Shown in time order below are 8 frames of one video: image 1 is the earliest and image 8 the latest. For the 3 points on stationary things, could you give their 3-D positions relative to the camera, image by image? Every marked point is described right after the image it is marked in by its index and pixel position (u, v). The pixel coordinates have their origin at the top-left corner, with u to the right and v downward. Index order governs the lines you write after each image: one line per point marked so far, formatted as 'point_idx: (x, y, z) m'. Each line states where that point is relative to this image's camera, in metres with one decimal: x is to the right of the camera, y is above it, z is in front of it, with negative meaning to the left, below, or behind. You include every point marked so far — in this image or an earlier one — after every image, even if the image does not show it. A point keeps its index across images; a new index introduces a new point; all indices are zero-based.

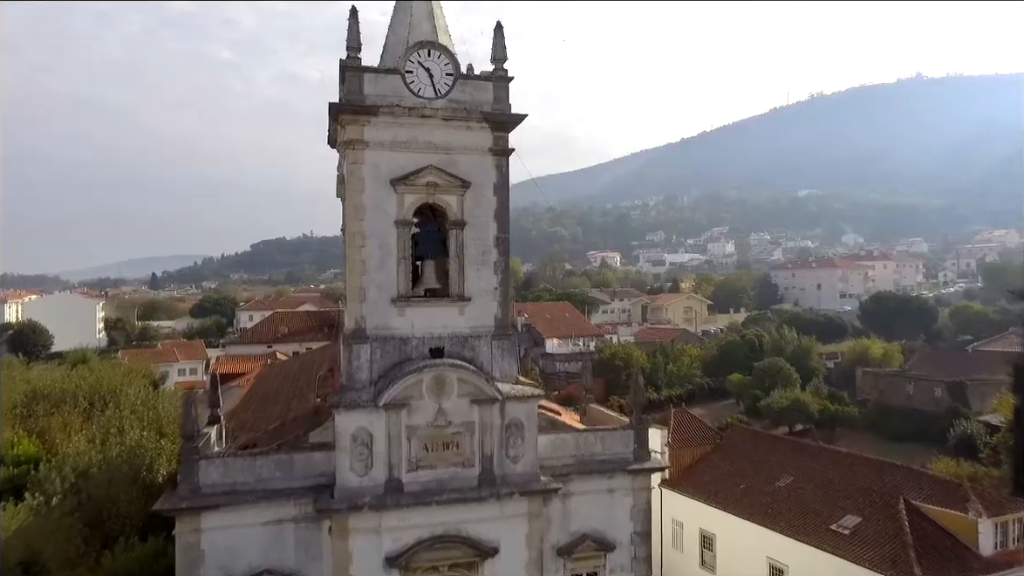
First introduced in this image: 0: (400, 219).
0: (-1.4, +0.8, +8.8) m
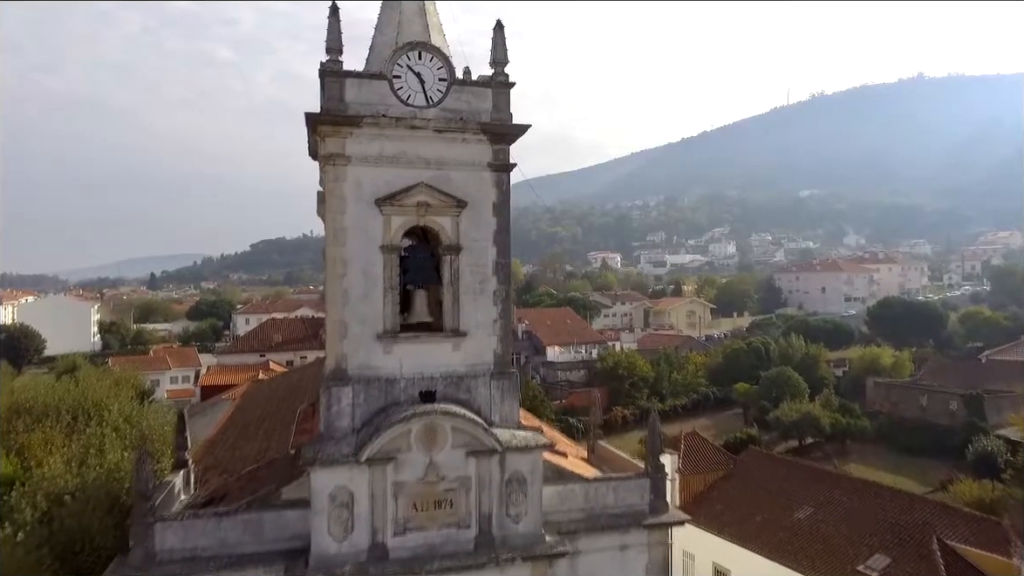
0: (-1.3, +0.5, +7.8) m
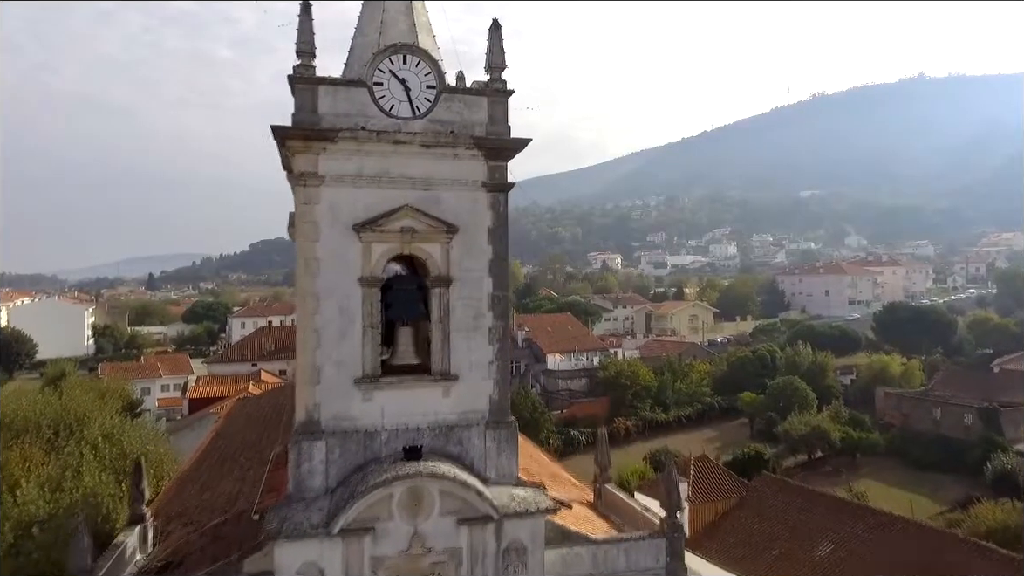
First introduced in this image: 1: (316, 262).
0: (-1.4, +0.1, +6.8) m
1: (-1.8, +0.2, +6.7) m
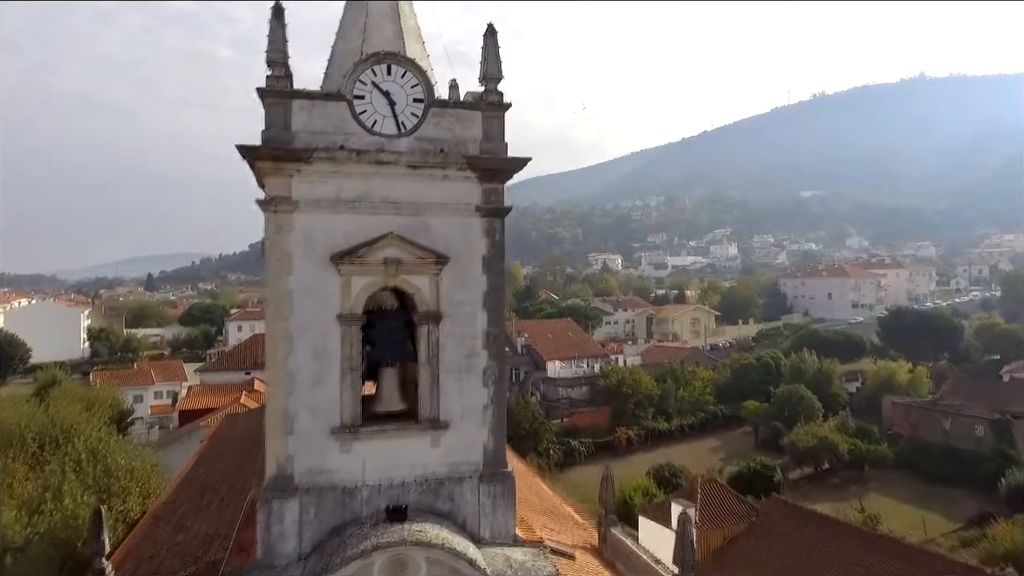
0: (-1.4, -0.2, +6.0) m
1: (-1.8, -0.1, +5.9) m
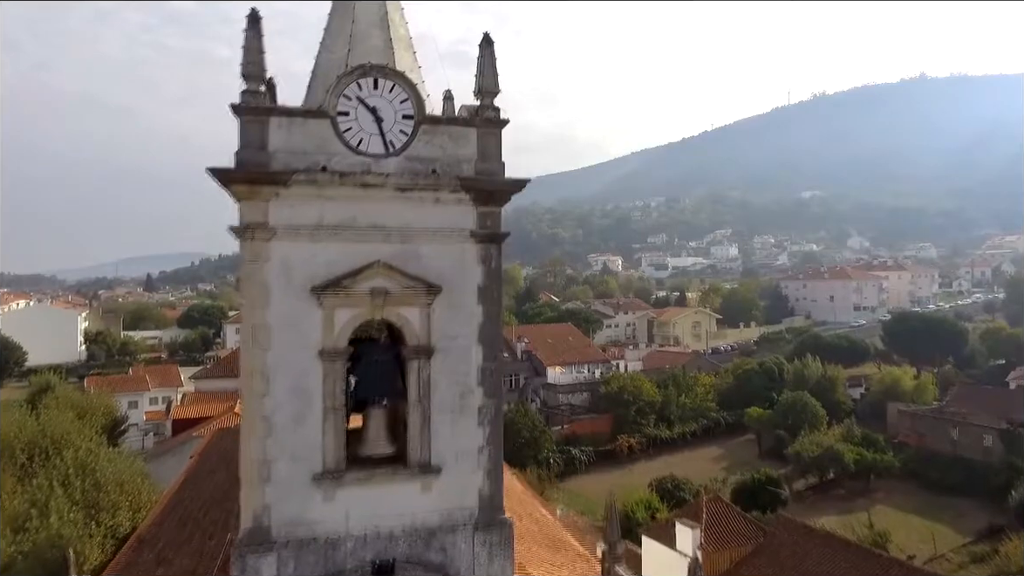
0: (-1.4, -0.5, +5.5) m
1: (-1.8, -0.3, +5.4) m
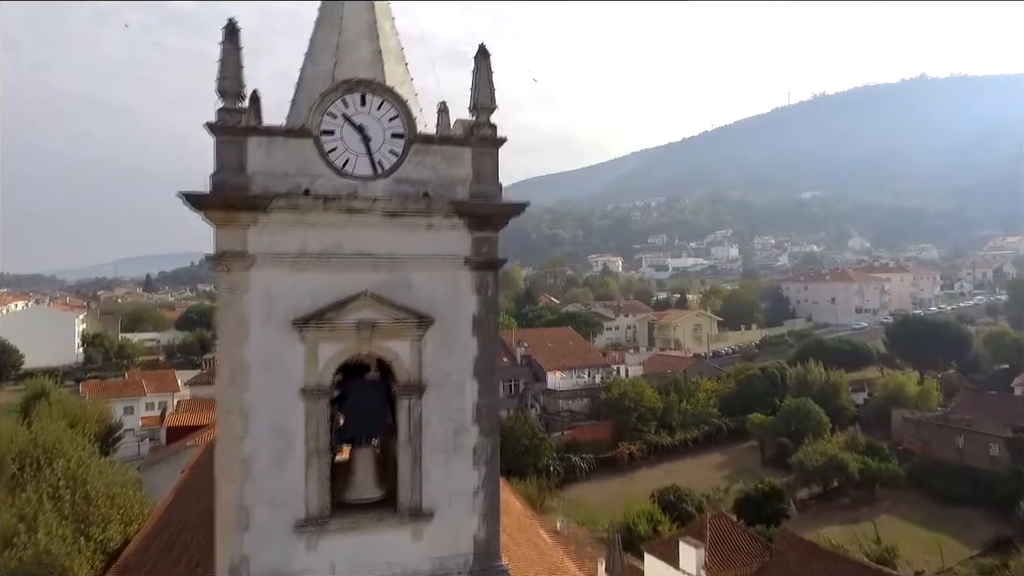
0: (-1.4, -0.7, +5.1) m
1: (-1.9, -0.6, +5.0) m
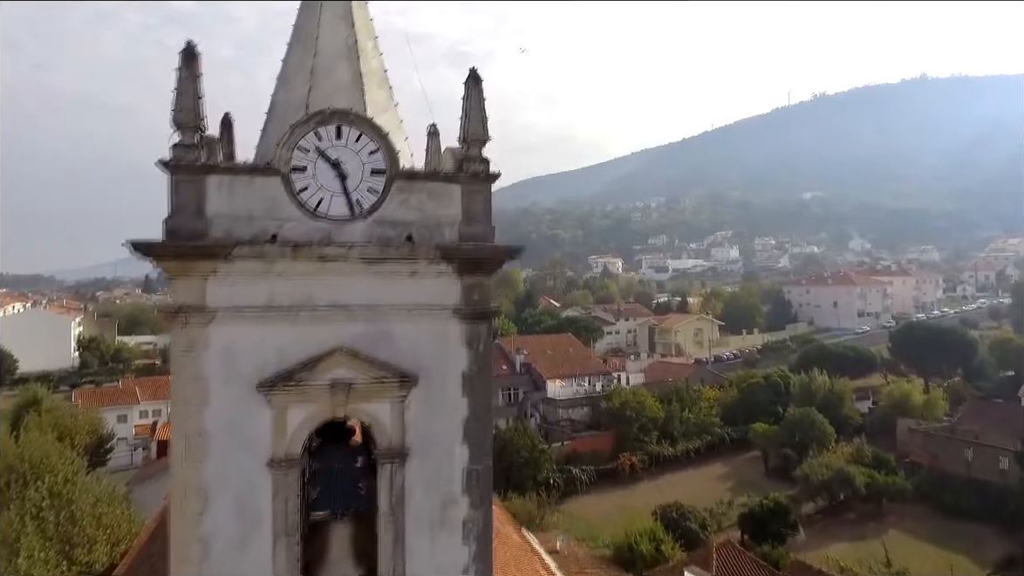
0: (-1.5, -1.0, +4.6) m
1: (-1.9, -0.9, +4.5) m
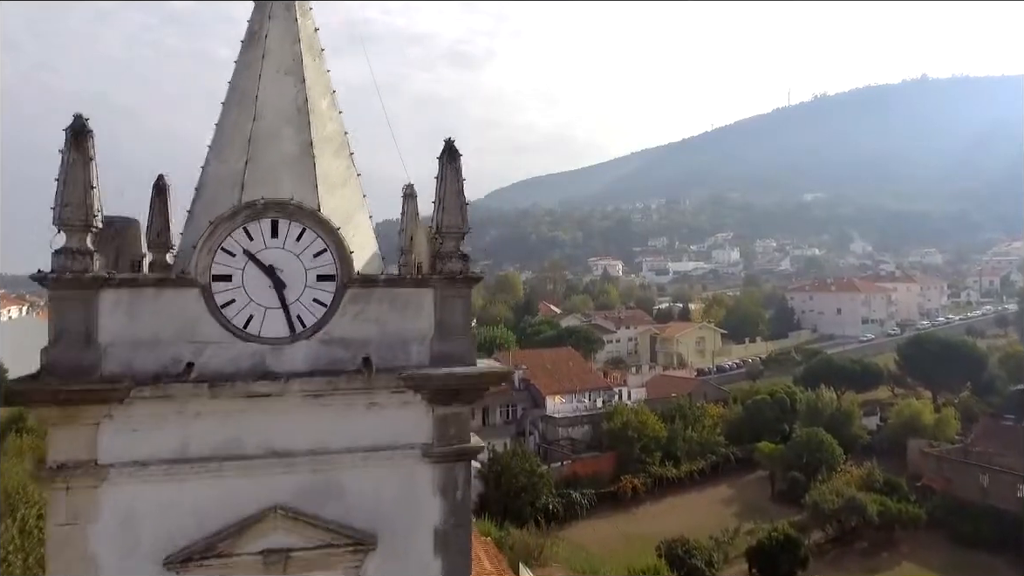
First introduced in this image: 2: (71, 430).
0: (-1.5, -1.7, +3.5) m
1: (-2.0, -1.6, +3.4) m
2: (-2.1, -0.6, +3.4) m
